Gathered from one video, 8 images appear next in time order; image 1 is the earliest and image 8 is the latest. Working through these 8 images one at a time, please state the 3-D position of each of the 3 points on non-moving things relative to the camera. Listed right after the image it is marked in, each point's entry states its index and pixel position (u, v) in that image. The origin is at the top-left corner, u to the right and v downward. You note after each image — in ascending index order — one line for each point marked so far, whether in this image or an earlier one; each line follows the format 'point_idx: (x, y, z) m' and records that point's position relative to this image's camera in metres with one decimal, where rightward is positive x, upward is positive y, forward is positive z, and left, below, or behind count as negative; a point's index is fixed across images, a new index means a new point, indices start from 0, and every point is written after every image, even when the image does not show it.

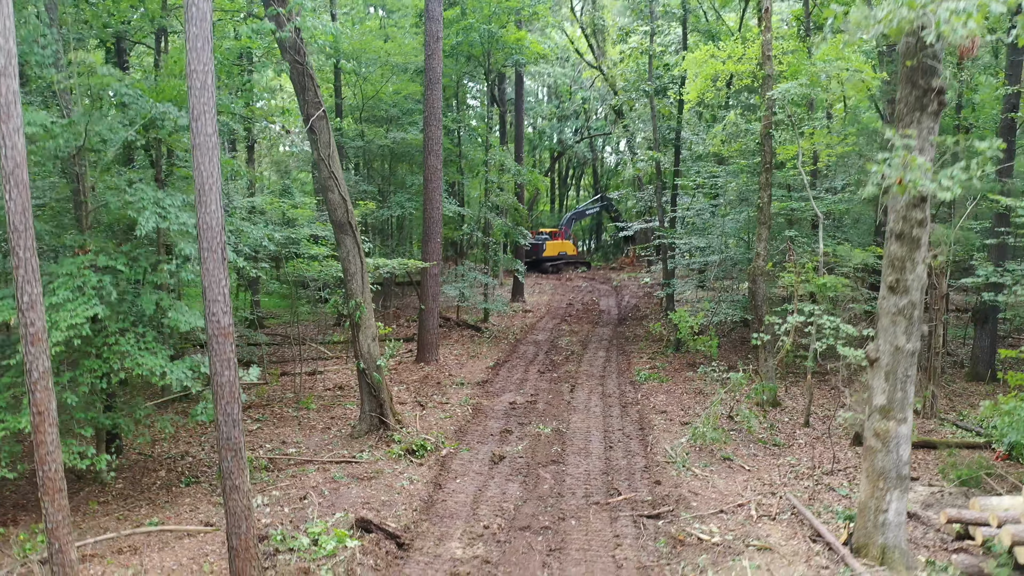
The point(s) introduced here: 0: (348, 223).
0: (-1.7, +0.7, +8.3) m
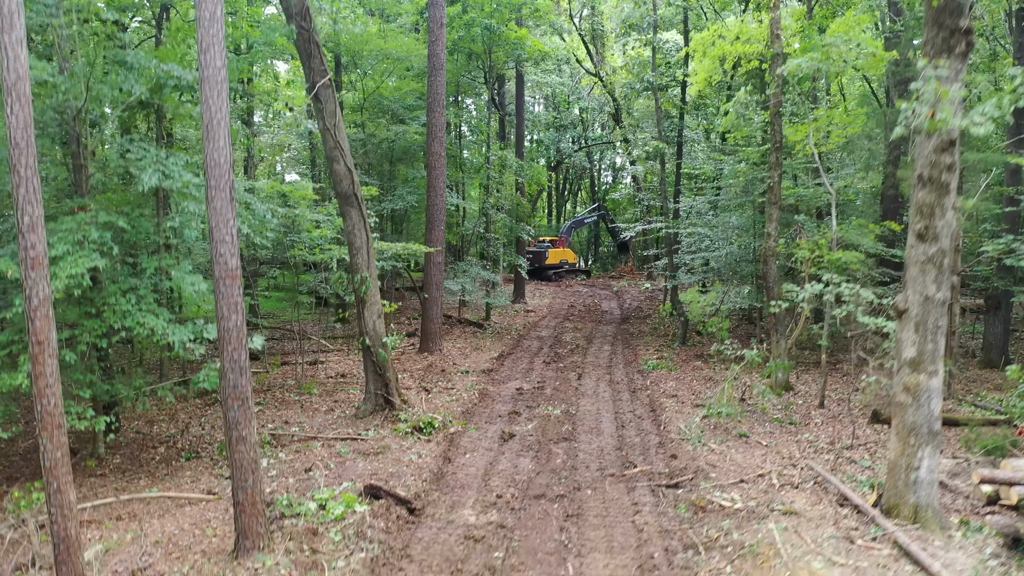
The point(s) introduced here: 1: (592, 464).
0: (-1.6, +1.0, +8.1) m
1: (+0.7, -1.6, +7.2) m
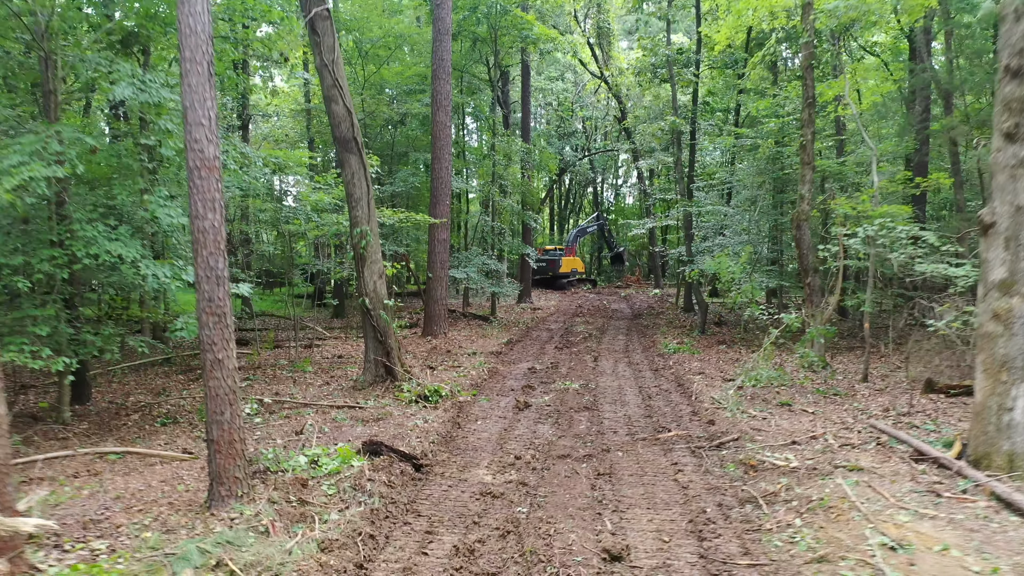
0: (-1.5, +1.4, +7.4) m
1: (+0.9, -1.1, +6.4) m
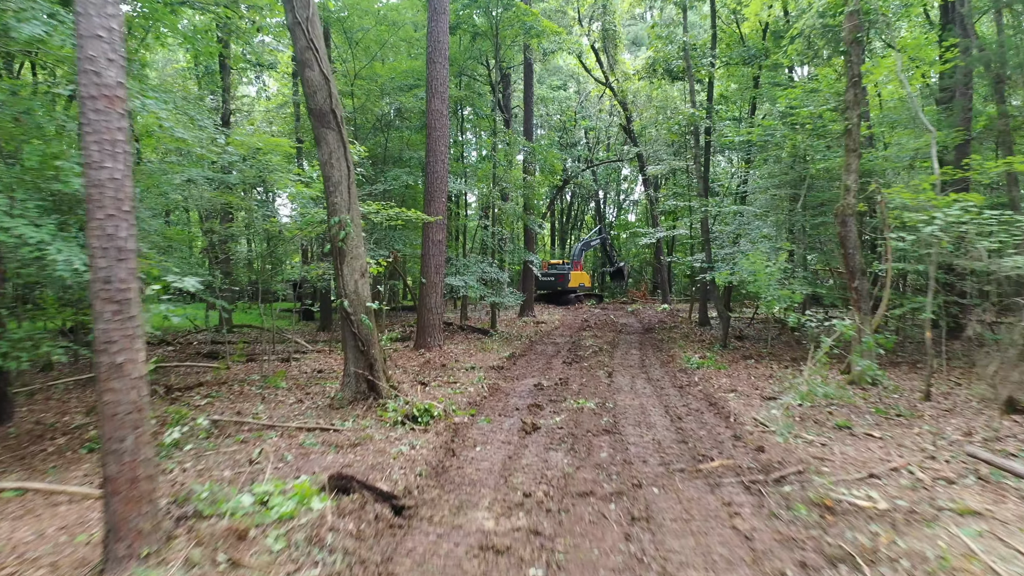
0: (-1.4, +1.4, +6.3) m
1: (+0.9, -1.1, +5.2) m
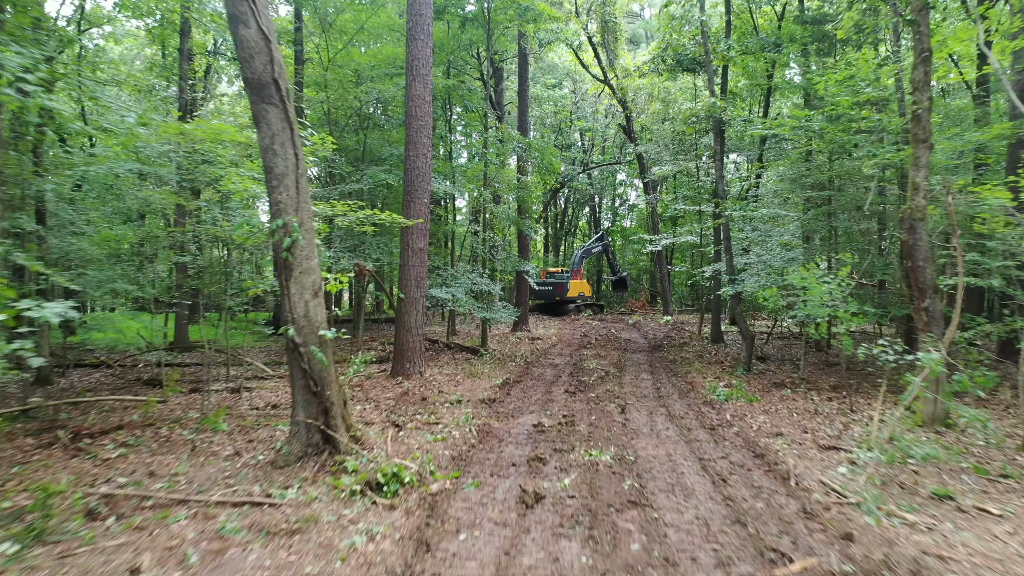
0: (-1.4, +1.2, +4.8) m
1: (+0.9, -1.2, +3.7) m
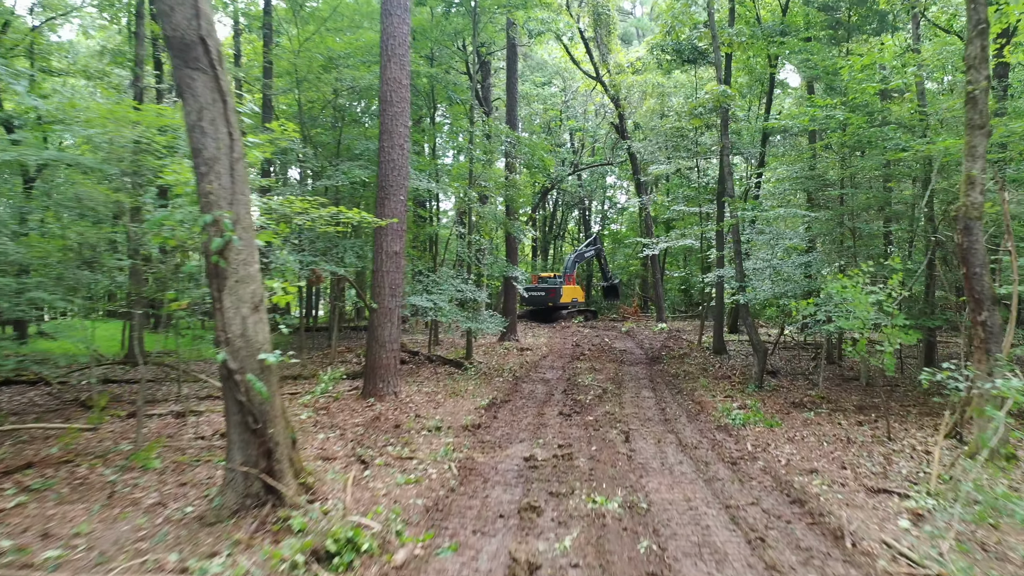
0: (-1.5, +1.2, +3.8) m
1: (+0.8, -1.3, +2.8) m
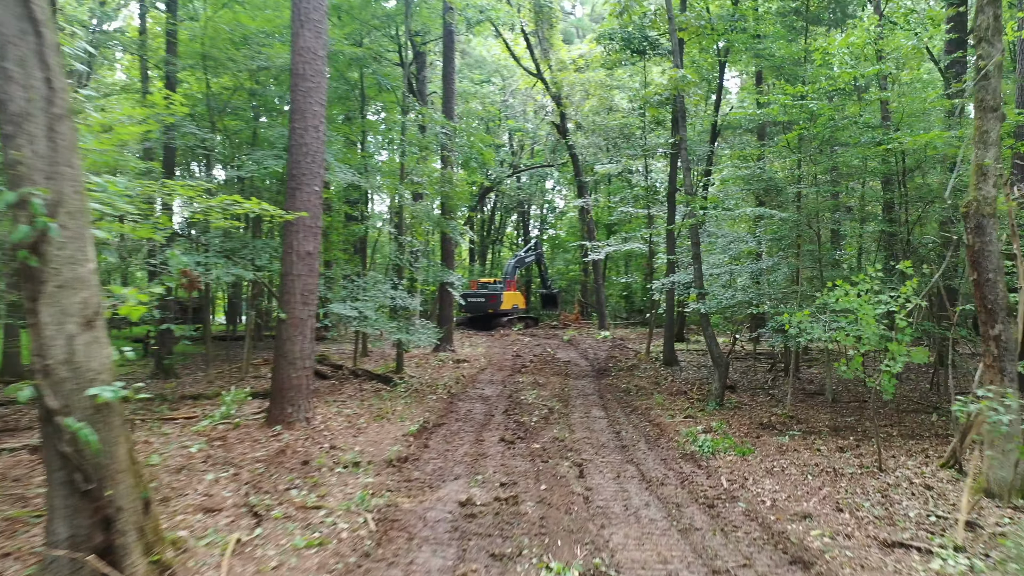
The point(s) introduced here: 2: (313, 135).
0: (-1.7, +1.1, +2.7) m
1: (+0.7, -1.3, +1.8) m
2: (-1.6, +1.2, +6.5) m
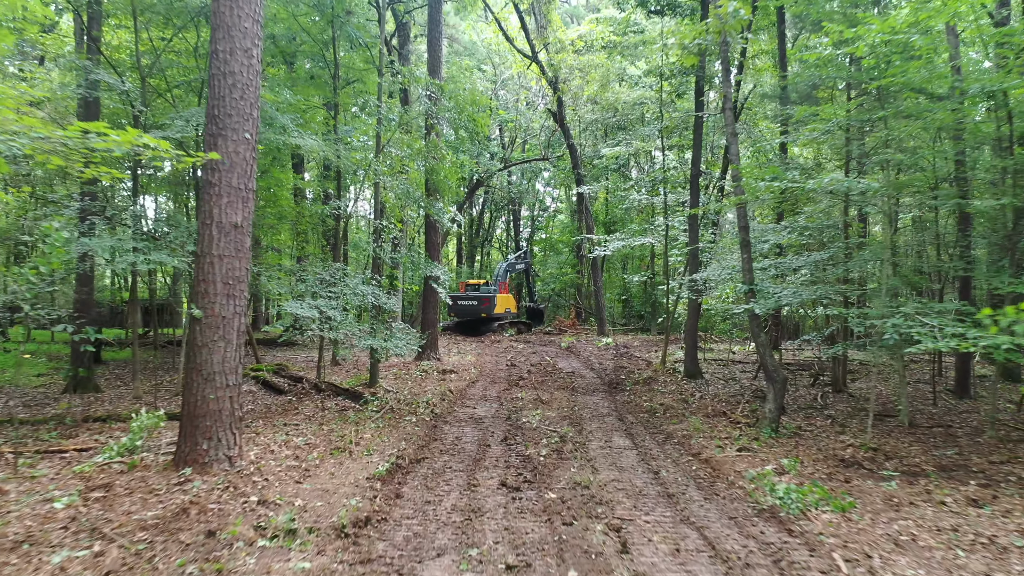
0: (-1.6, +1.3, +0.9) m
1: (+0.8, -1.2, +0.1) m
2: (-1.6, +1.3, +4.7) m
